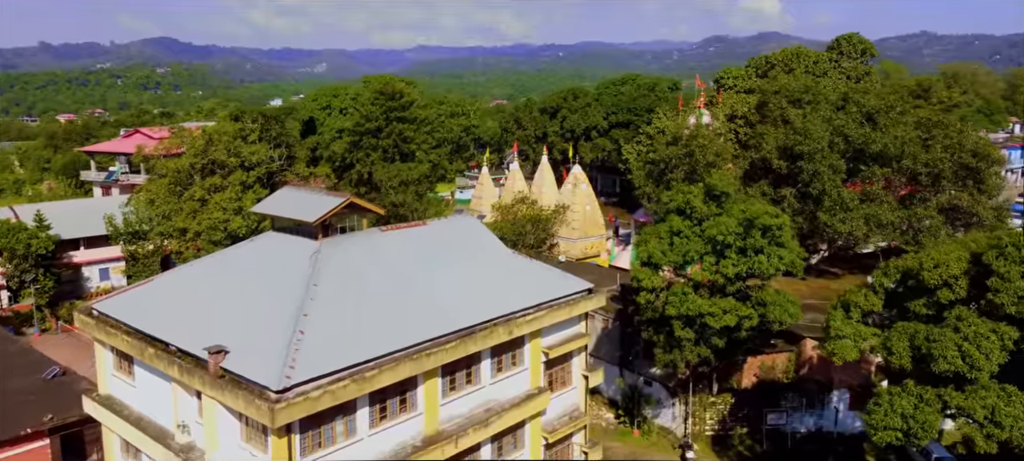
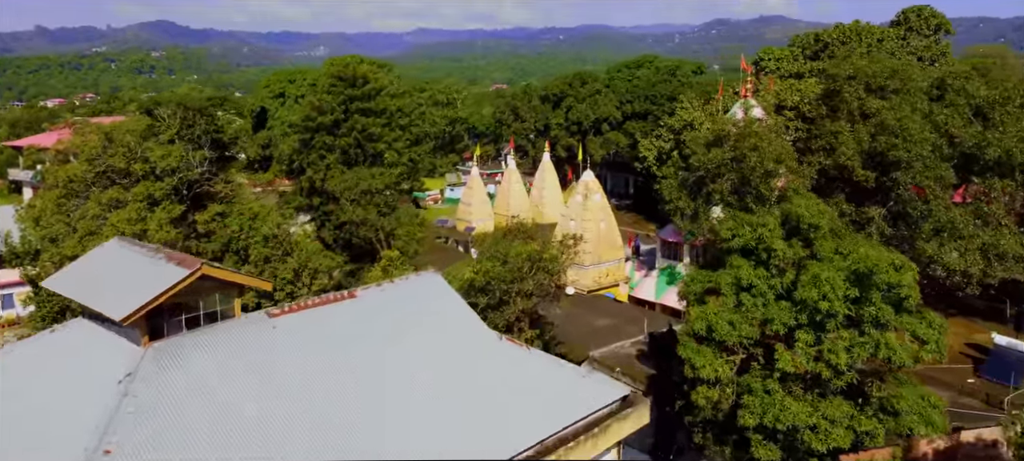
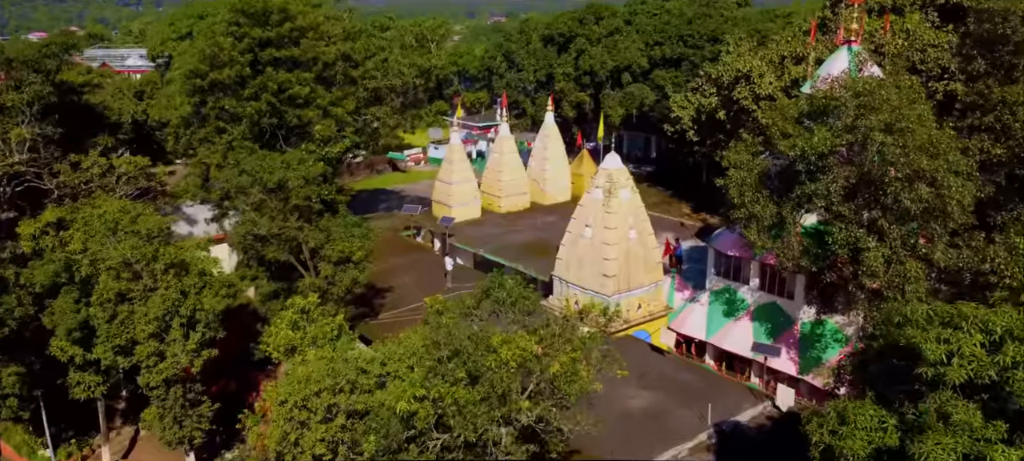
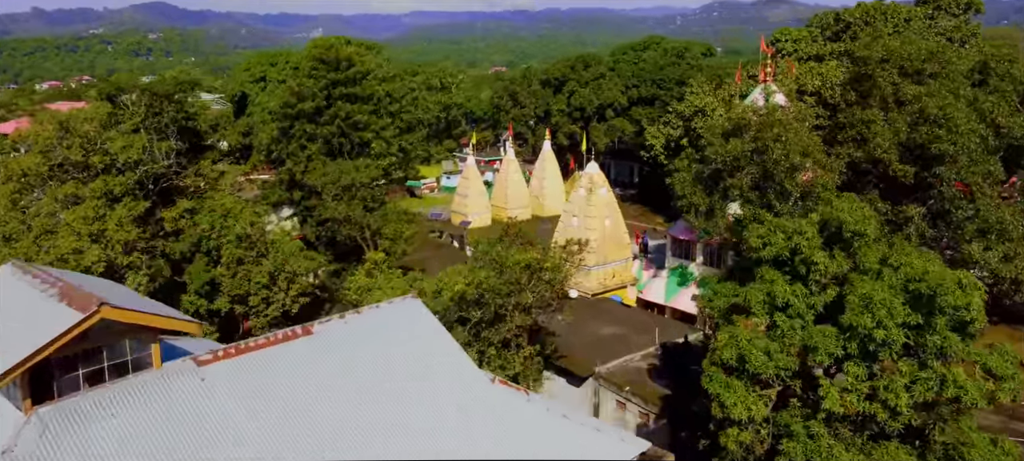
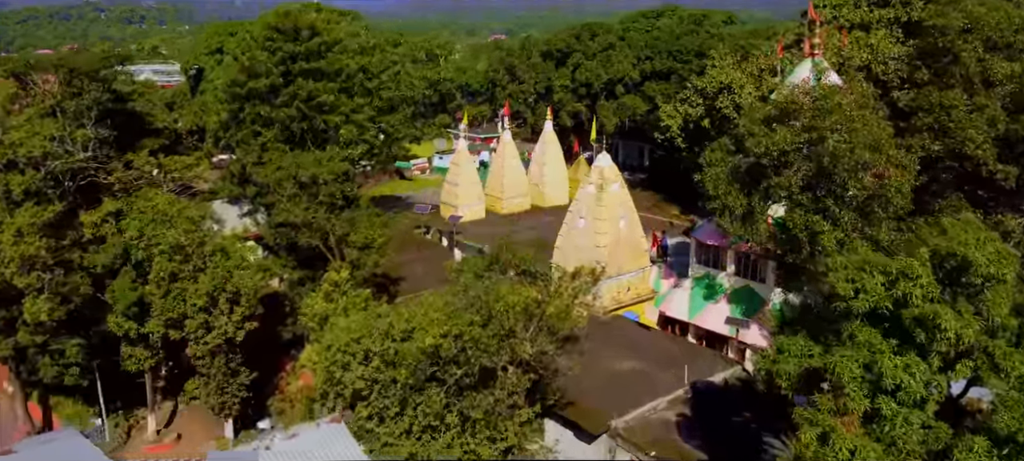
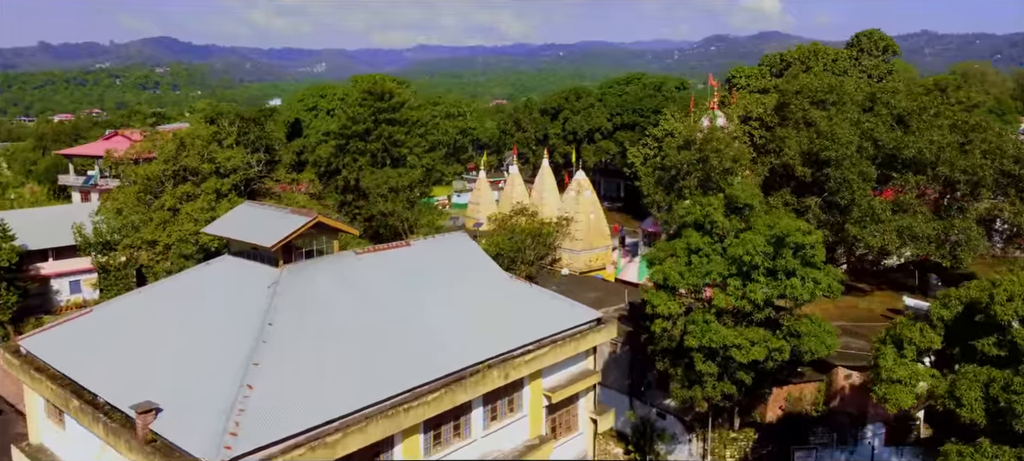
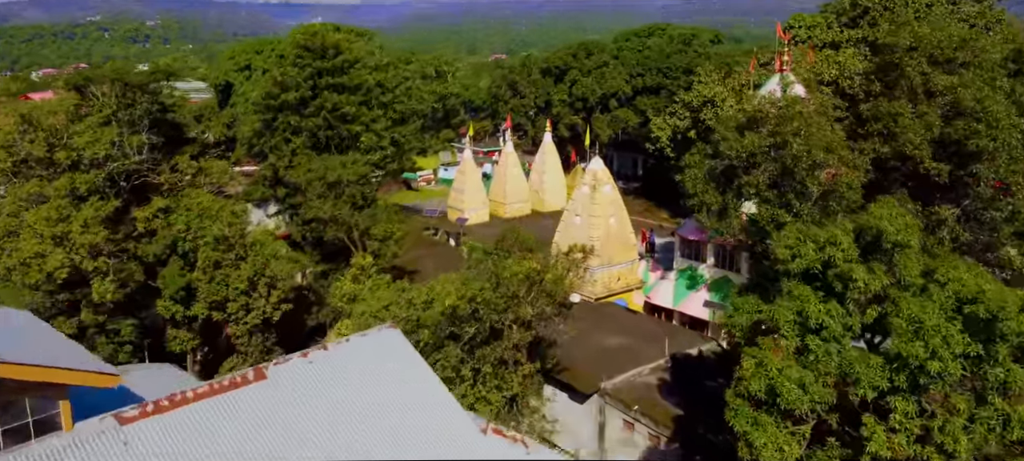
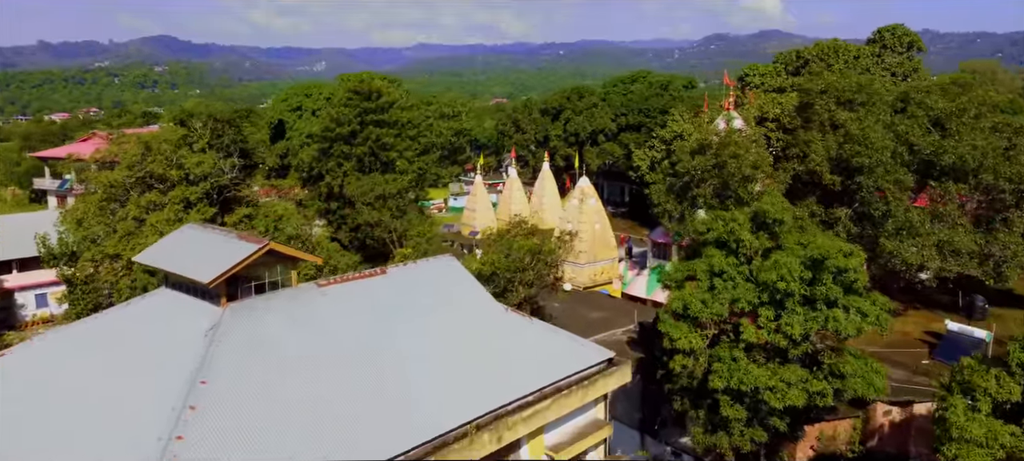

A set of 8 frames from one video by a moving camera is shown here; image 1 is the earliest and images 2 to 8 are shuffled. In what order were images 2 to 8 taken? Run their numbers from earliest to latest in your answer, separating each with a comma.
6, 8, 2, 4, 7, 5, 3
